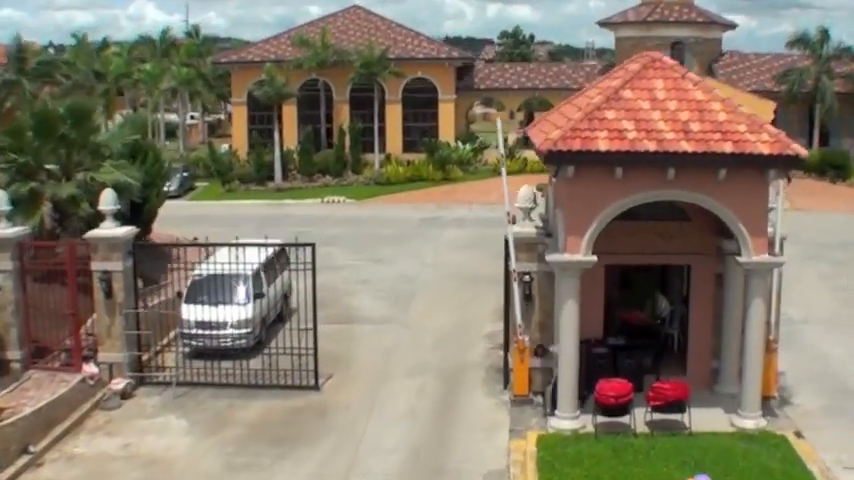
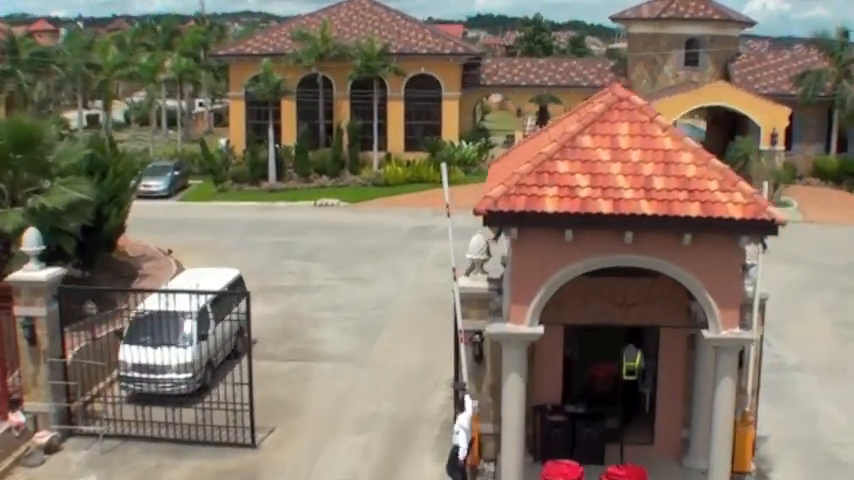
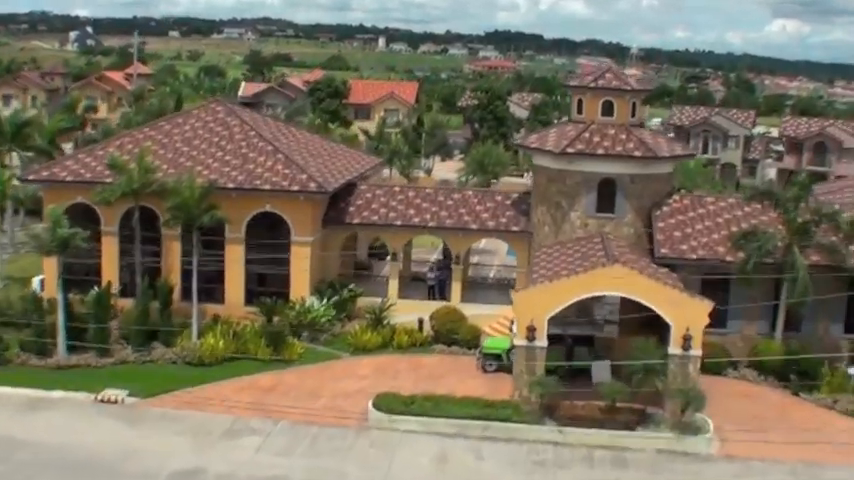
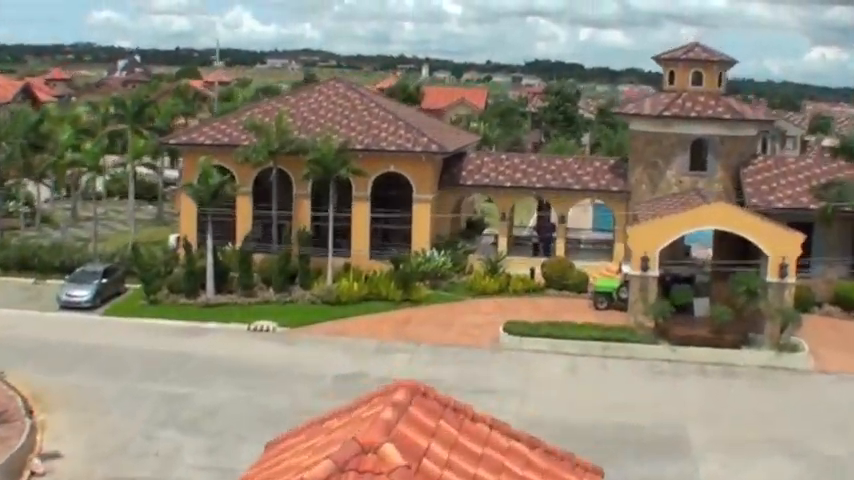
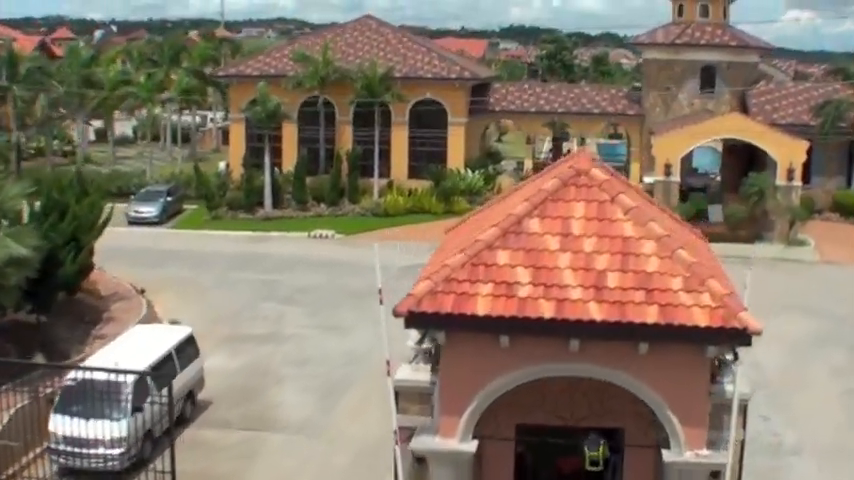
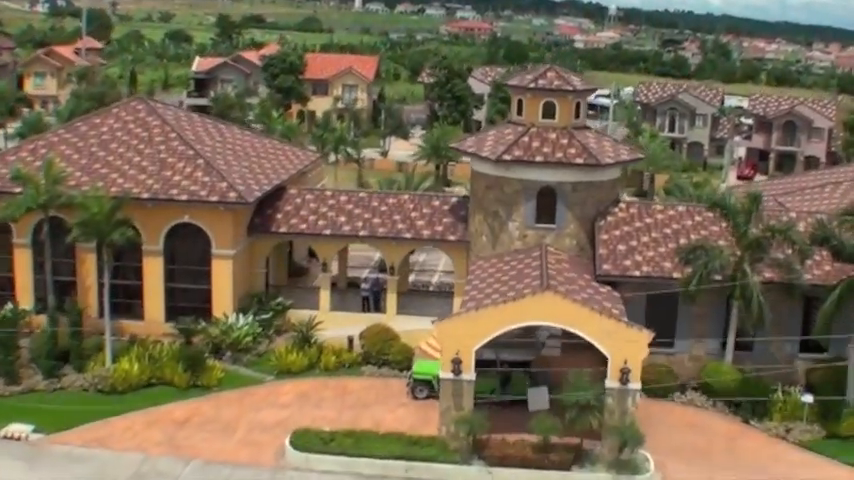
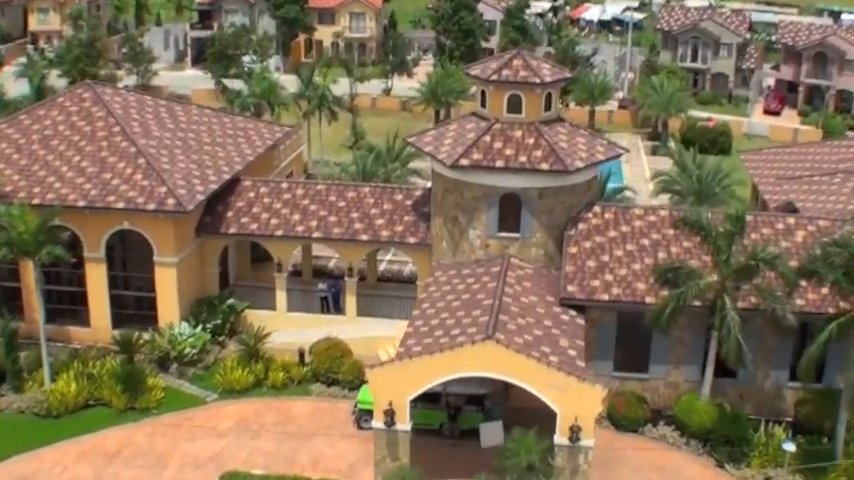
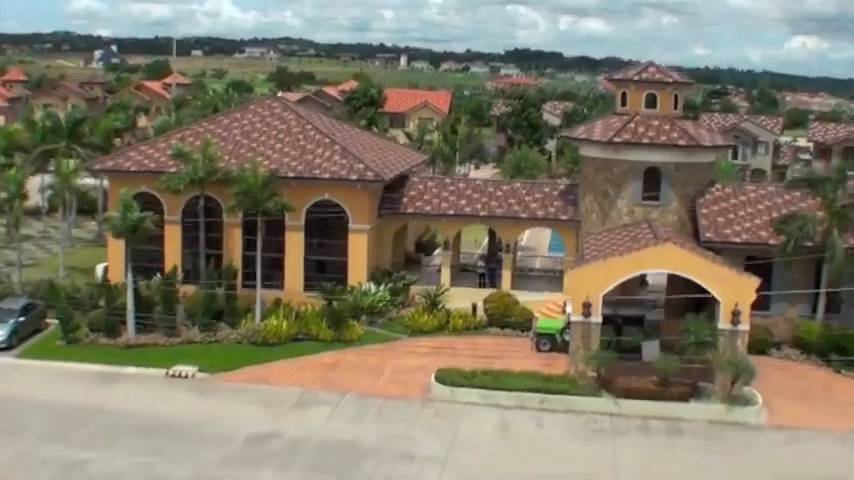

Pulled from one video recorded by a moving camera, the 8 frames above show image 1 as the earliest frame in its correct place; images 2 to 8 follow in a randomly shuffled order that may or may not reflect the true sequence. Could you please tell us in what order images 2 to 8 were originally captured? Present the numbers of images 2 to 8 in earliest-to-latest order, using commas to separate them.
2, 5, 4, 8, 3, 6, 7
